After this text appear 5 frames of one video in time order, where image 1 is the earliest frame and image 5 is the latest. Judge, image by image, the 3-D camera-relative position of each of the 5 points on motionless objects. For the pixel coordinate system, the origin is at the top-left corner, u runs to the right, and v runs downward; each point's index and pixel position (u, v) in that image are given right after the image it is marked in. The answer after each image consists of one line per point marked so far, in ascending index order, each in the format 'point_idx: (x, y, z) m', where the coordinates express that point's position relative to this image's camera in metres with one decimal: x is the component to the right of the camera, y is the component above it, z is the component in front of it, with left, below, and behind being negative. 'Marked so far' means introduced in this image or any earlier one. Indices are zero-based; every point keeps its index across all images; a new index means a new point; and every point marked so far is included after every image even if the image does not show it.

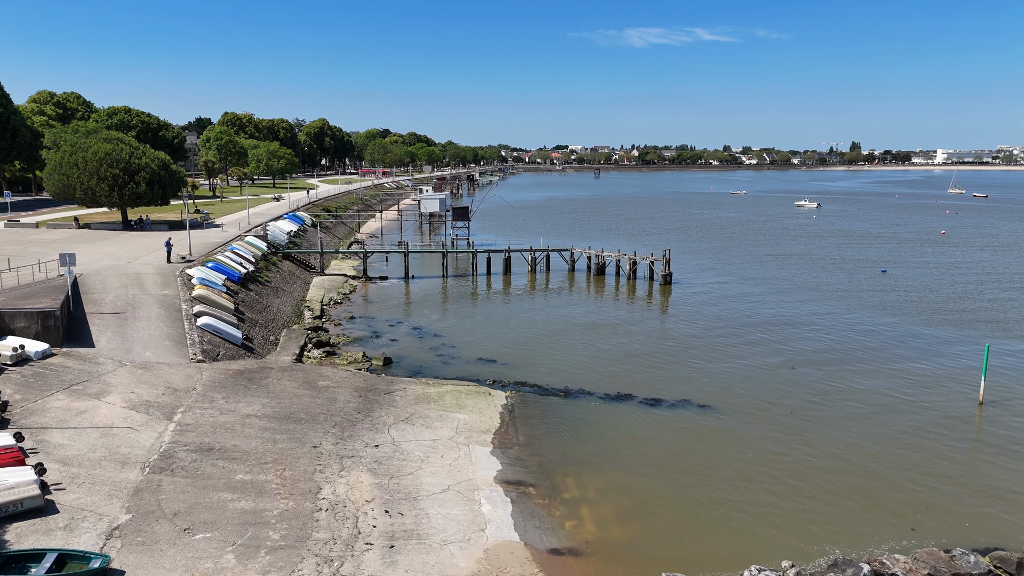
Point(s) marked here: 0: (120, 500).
0: (-9.7, -5.3, +17.3) m
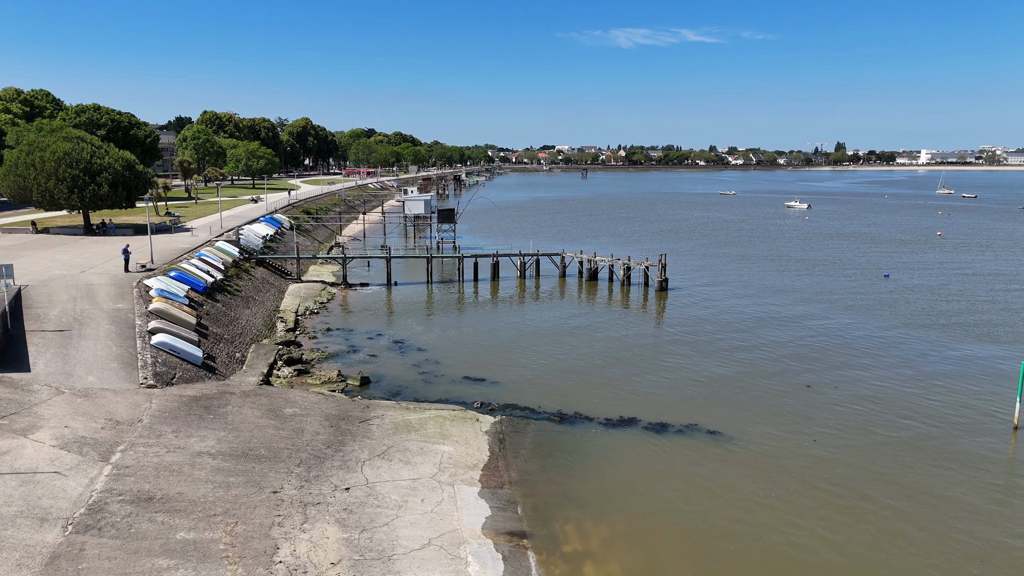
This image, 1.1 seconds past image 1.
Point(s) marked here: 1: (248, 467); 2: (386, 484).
0: (-9.9, -5.8, +14.3) m
1: (-7.4, -5.0, +19.6) m
2: (-3.6, -5.6, +19.8) m
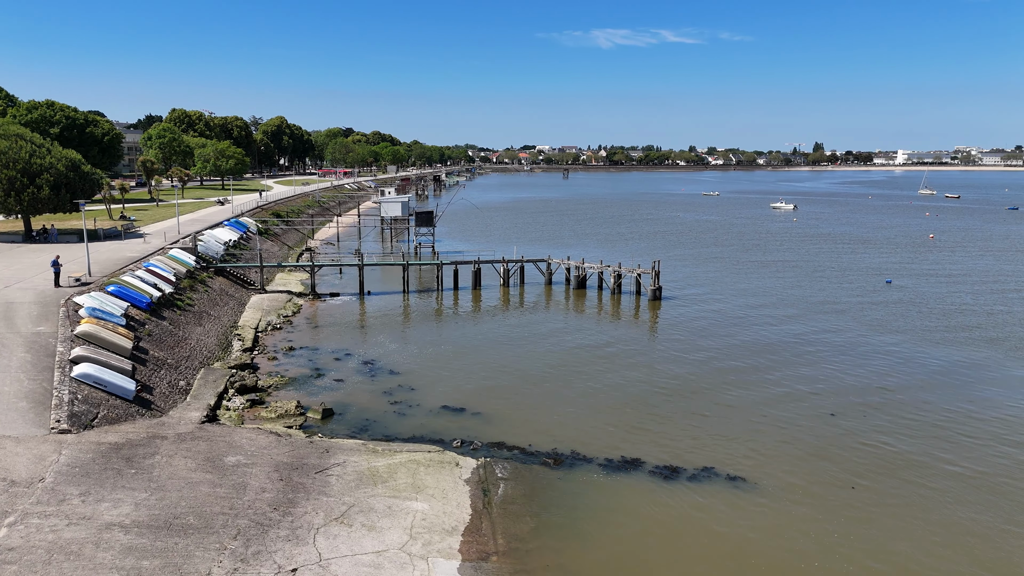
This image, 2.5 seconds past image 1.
0: (-10.0, -6.5, +10.4) m
1: (-7.7, -5.7, +15.7) m
2: (-3.9, -6.2, +16.0) m
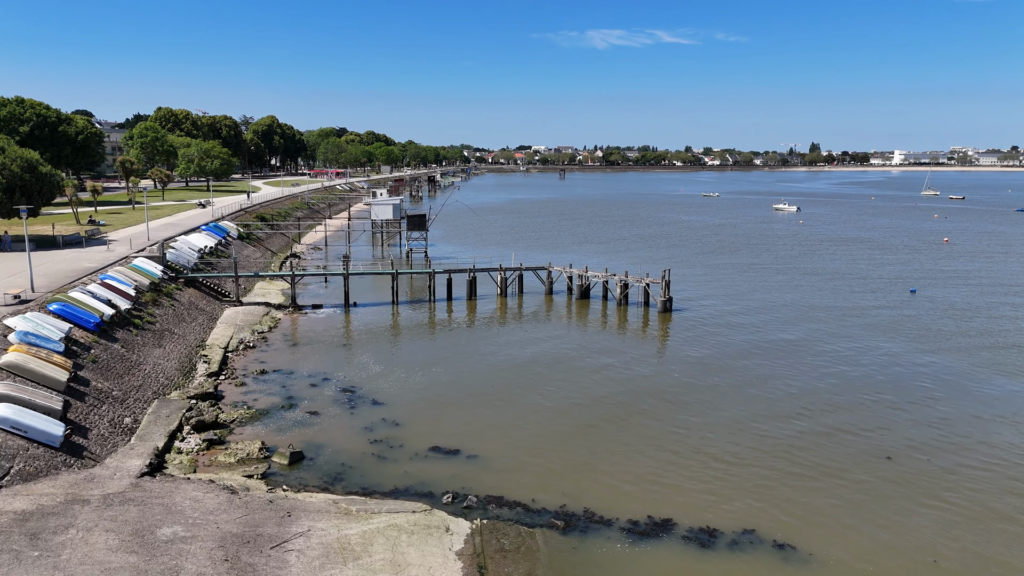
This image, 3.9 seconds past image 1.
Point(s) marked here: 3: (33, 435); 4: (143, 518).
0: (-9.9, -7.2, +6.5) m
1: (-7.6, -6.4, +11.8) m
2: (-3.8, -6.9, +12.2) m
3: (-13.3, -4.1, +19.4) m
4: (-8.7, -5.5, +16.6) m
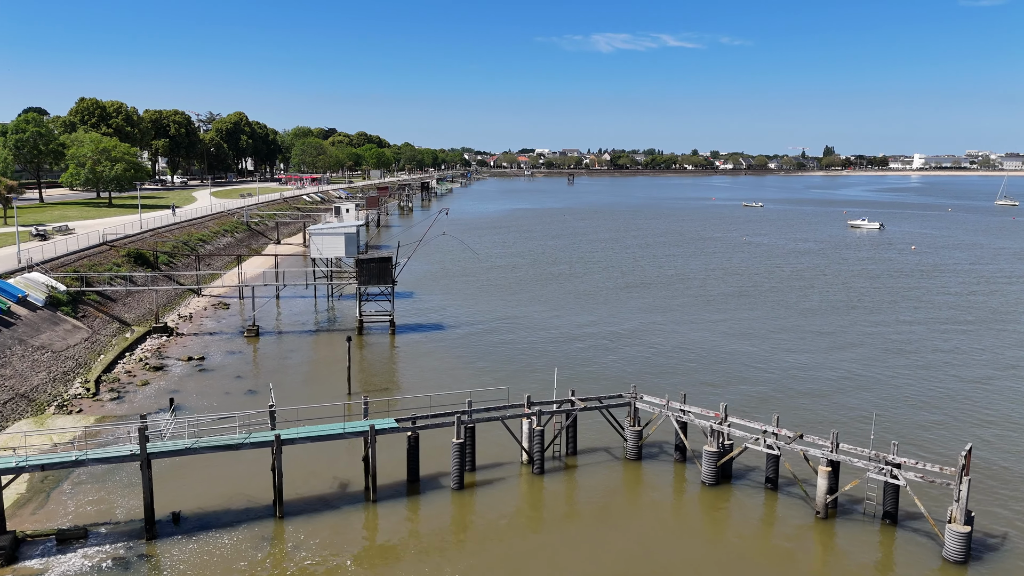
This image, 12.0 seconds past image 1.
0: (-8.7, -12.2, -21.0) m
1: (-6.4, -11.5, -15.7) m
2: (-2.5, -12.0, -15.3) m
3: (-12.0, -9.1, -8.1) m
4: (-7.5, -10.5, -10.9) m
